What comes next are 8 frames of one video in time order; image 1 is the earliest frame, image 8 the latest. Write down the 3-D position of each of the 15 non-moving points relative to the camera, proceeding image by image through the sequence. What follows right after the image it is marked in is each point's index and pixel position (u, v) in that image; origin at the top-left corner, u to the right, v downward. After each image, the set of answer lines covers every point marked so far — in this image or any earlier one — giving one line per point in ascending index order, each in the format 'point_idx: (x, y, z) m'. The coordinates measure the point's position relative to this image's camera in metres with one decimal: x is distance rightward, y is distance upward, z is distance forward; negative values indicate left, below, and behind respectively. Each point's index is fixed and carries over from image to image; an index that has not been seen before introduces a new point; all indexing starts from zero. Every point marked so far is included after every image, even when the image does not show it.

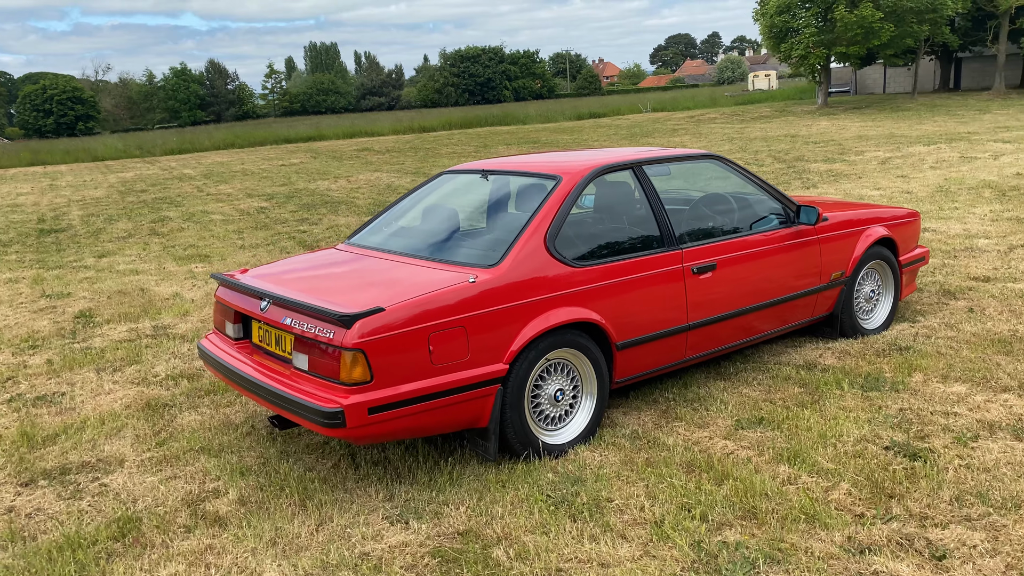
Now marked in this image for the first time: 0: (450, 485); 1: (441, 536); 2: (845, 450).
0: (-0.2, -0.7, +3.2) m
1: (-0.2, -0.8, +2.8) m
2: (+1.3, -0.6, +3.2) m
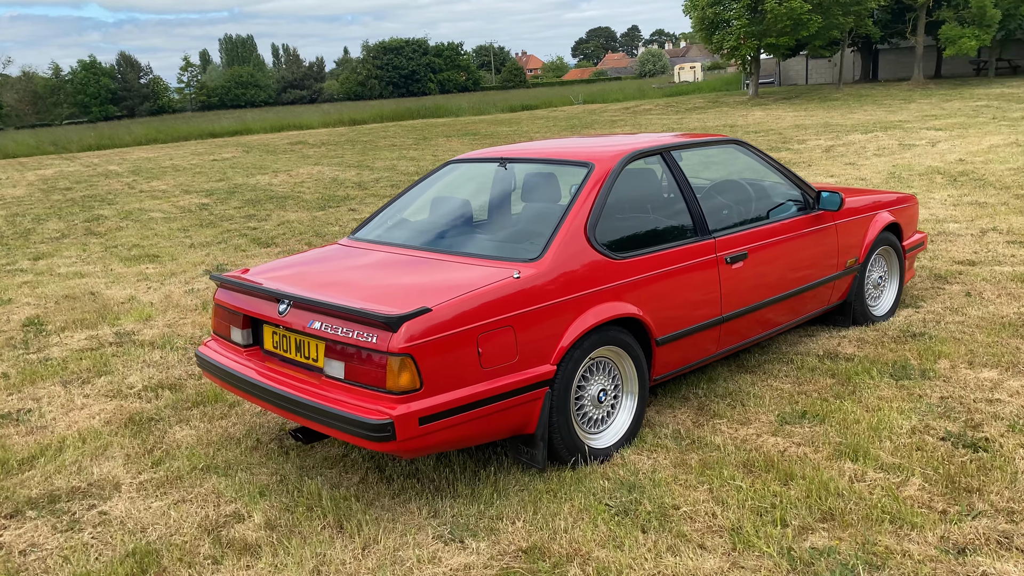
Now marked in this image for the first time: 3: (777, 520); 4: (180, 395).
0: (0.0, -0.7, +2.9) m
1: (0.0, -0.8, +2.6) m
2: (+1.5, -0.6, +3.1) m
3: (+0.8, -0.7, +2.7) m
4: (-1.7, -0.5, +4.3) m
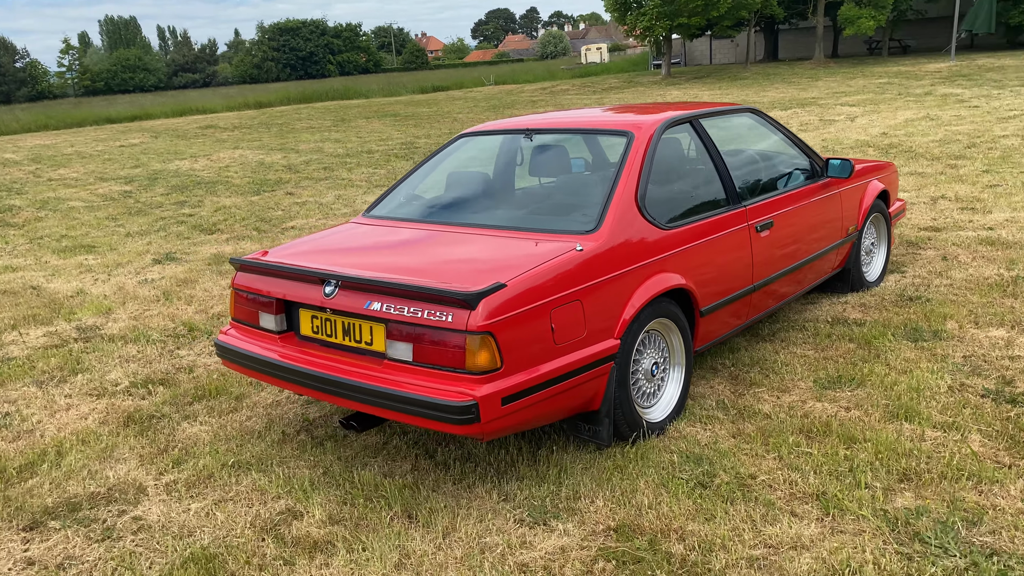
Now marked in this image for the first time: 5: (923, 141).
0: (+0.2, -0.6, +2.9) m
1: (+0.2, -0.7, +2.5) m
2: (+1.6, -0.4, +3.2) m
3: (+1.1, -0.6, +2.7) m
4: (-1.6, -0.5, +4.0) m
5: (+5.5, +2.0, +11.4) m
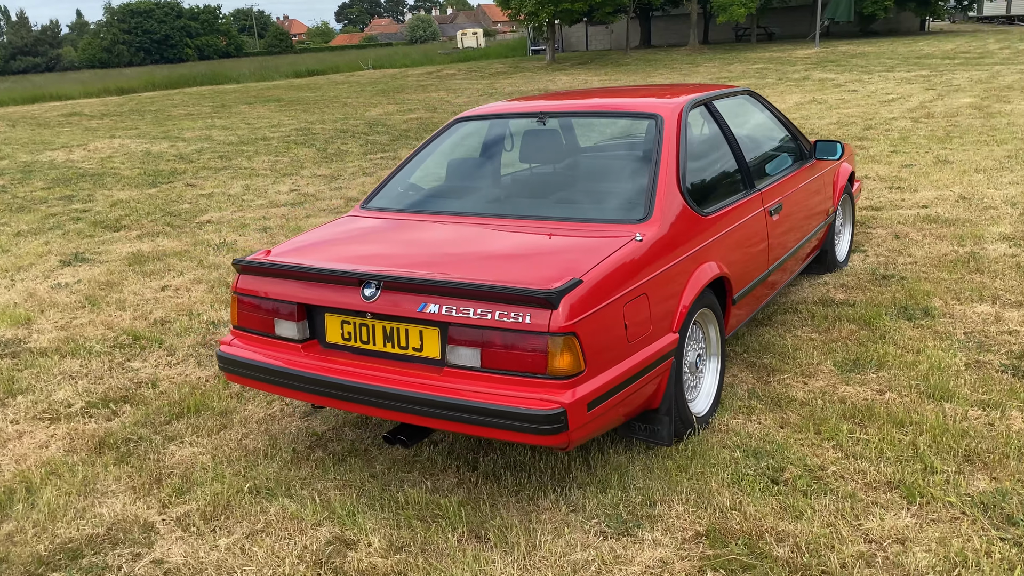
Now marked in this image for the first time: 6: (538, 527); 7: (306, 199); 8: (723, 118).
0: (+0.4, -0.6, +2.7) m
1: (+0.5, -0.7, +2.4) m
2: (+1.8, -0.4, +3.3) m
3: (+1.3, -0.6, +2.7) m
4: (-1.6, -0.5, +3.6) m
5: (+4.3, +2.3, +11.9) m
6: (+0.1, -0.7, +2.5) m
7: (-2.1, +0.9, +8.8) m
8: (+0.9, +0.7, +3.6) m
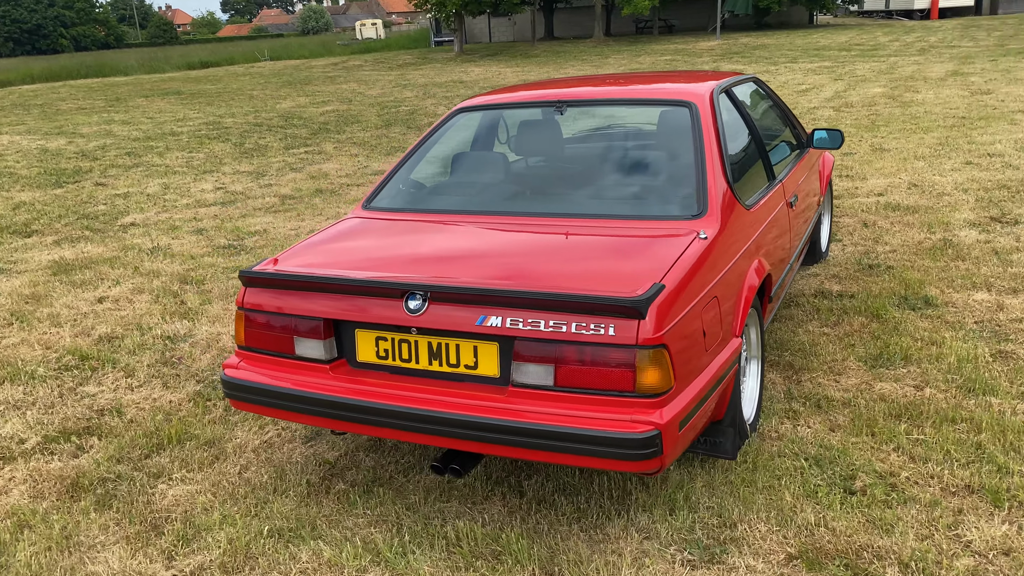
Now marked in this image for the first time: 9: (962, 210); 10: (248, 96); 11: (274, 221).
0: (+0.6, -0.6, +2.5) m
1: (+0.7, -0.7, +2.2) m
2: (+1.9, -0.3, +3.2) m
3: (+1.5, -0.5, +2.6) m
4: (-1.5, -0.6, +3.2) m
5: (+3.3, +2.5, +12.0) m
6: (+0.3, -0.7, +2.3) m
7: (-2.7, +0.9, +8.2) m
8: (+0.9, +0.7, +3.4) m
9: (+3.1, +0.5, +5.8) m
10: (-6.1, +4.4, +19.6) m
11: (-2.0, +0.6, +7.0) m
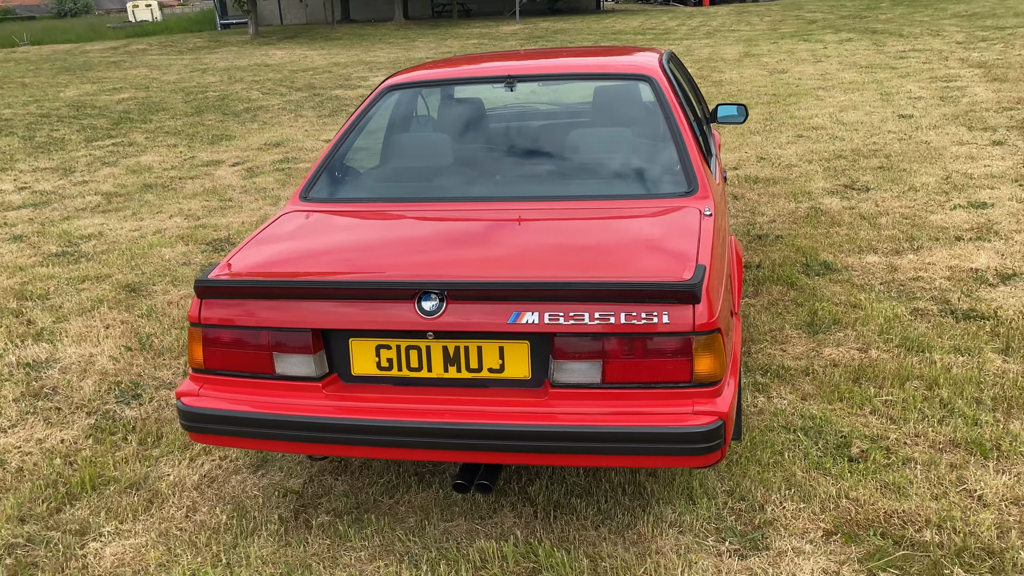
0: (+0.6, -0.6, +2.4) m
1: (+0.8, -0.7, +2.2) m
2: (+1.7, -0.2, +3.4) m
3: (+1.5, -0.4, +2.7) m
4: (-1.5, -0.6, +2.6) m
5: (+0.9, +2.8, +12.3) m
6: (+0.4, -0.7, +2.1) m
7: (-4.0, +0.8, +7.2) m
8: (+0.6, +0.8, +3.4) m
9: (+2.2, +0.8, +6.1) m
10: (-10.1, +4.2, +17.5) m
11: (-2.9, +0.5, +6.2) m
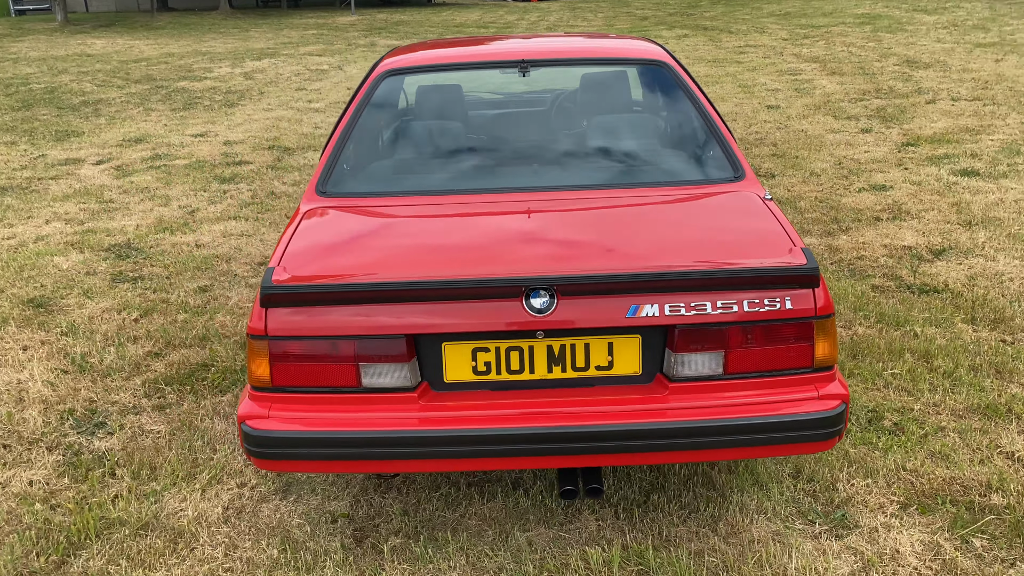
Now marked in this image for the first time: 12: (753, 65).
0: (+0.8, -0.5, +2.4) m
1: (+1.0, -0.6, +2.2) m
2: (+1.6, -0.1, +3.6) m
3: (+1.6, -0.3, +2.9) m
4: (-1.4, -0.7, +2.2) m
5: (-1.0, +2.9, +12.1) m
6: (+0.6, -0.6, +2.1) m
7: (-4.7, +0.6, +6.2) m
8: (+0.6, +0.9, +3.4) m
9: (+1.6, +0.9, +6.4) m
10: (-12.9, +3.8, +15.1) m
11: (-3.5, +0.4, +5.4) m
12: (+3.9, +3.6, +13.7) m
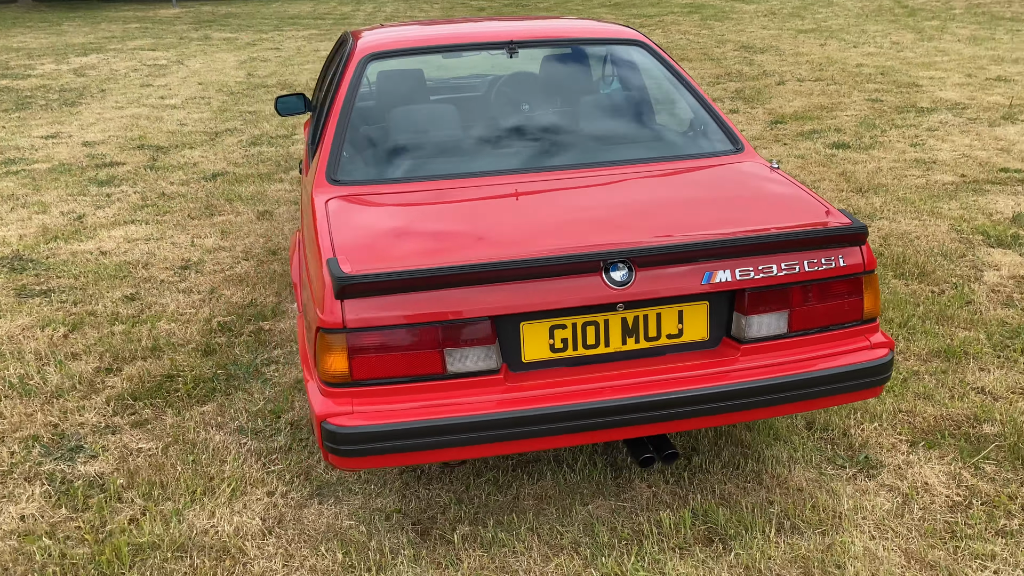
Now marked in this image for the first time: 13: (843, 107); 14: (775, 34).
0: (+0.9, -0.4, +2.6) m
1: (+1.2, -0.5, +2.4) m
2: (+1.5, +0.1, +3.9) m
3: (+1.6, -0.2, +3.2) m
4: (-1.2, -0.7, +2.0) m
5: (-2.9, +2.9, +11.7) m
6: (+0.8, -0.5, +2.3) m
7: (-5.3, +0.4, +5.3) m
8: (+0.4, +1.0, +3.5) m
9: (+0.8, +1.1, +6.6) m
10: (-15.2, +3.0, +12.4) m
11: (-3.9, +0.2, +4.7) m
12: (+1.5, +3.9, +14.1) m
13: (+3.2, +1.7, +8.1) m
14: (+5.1, +4.9, +16.3) m
